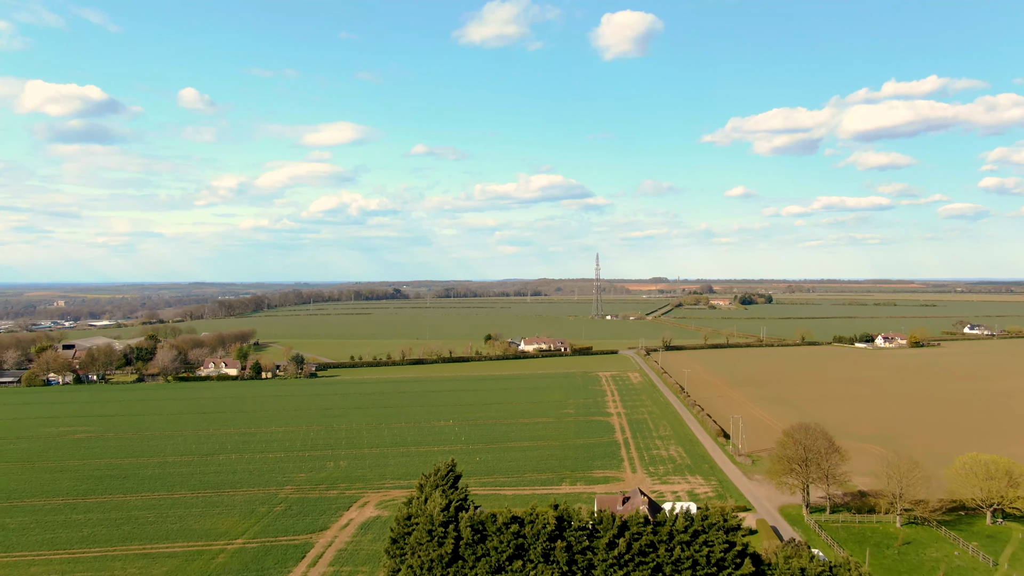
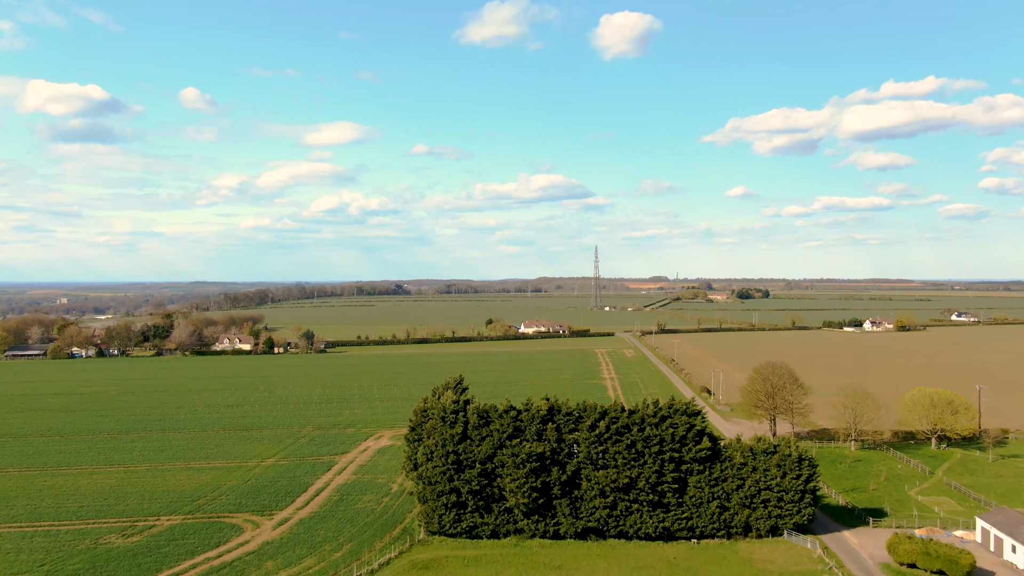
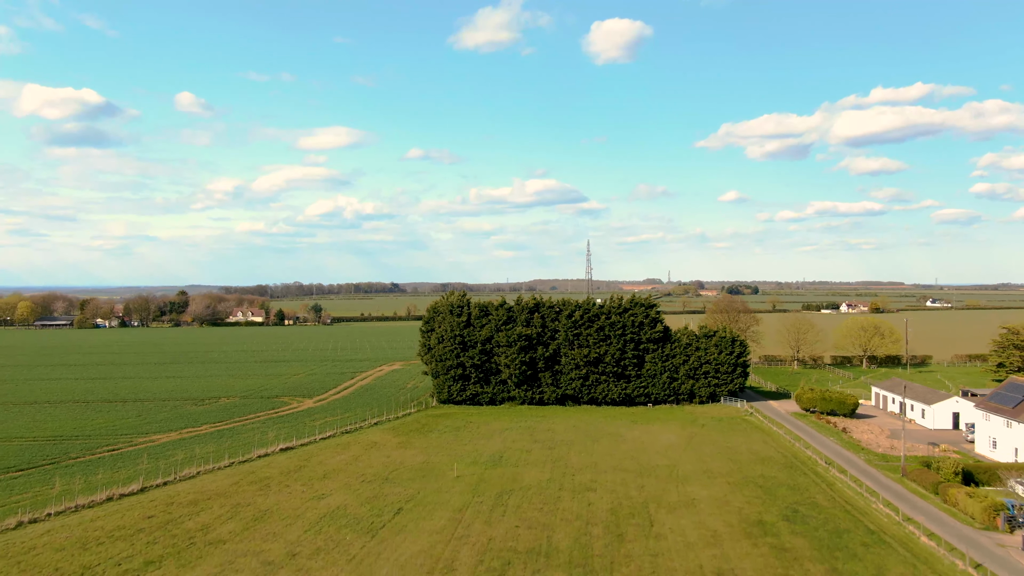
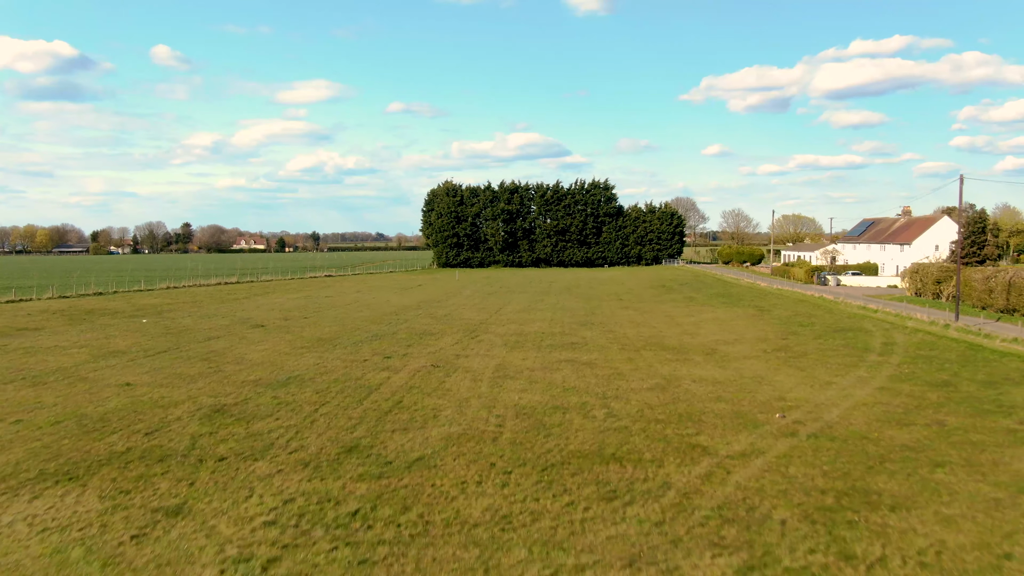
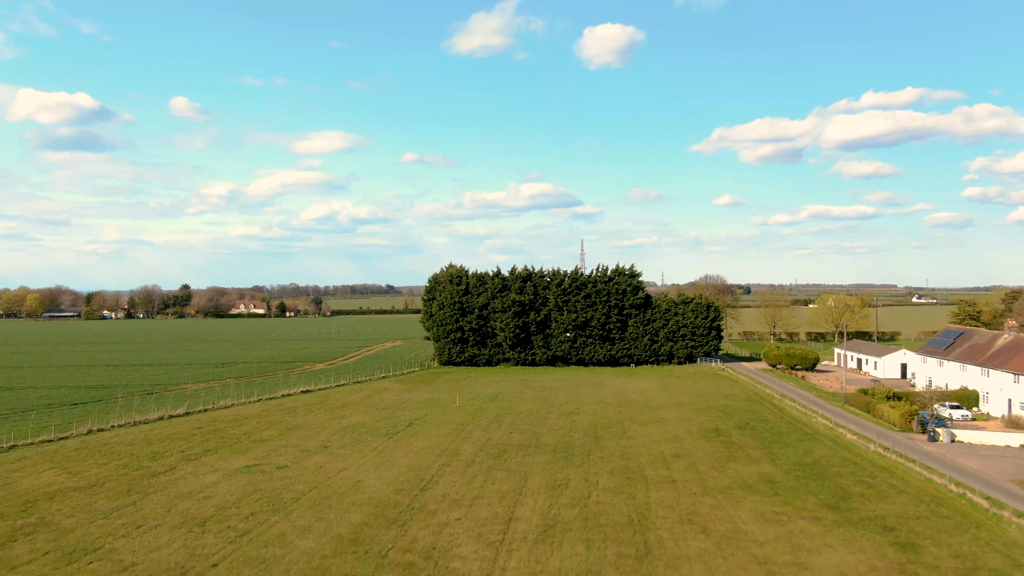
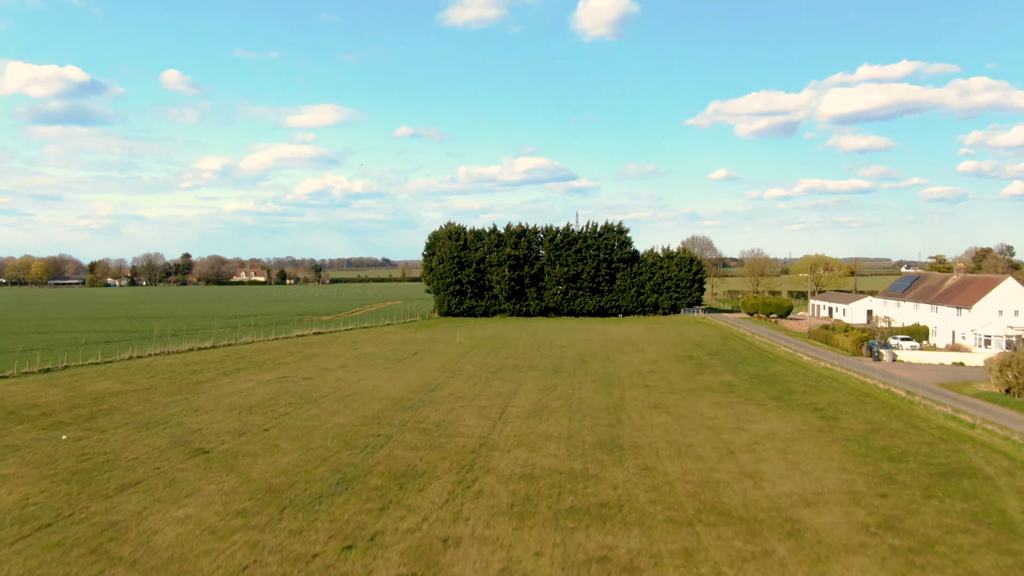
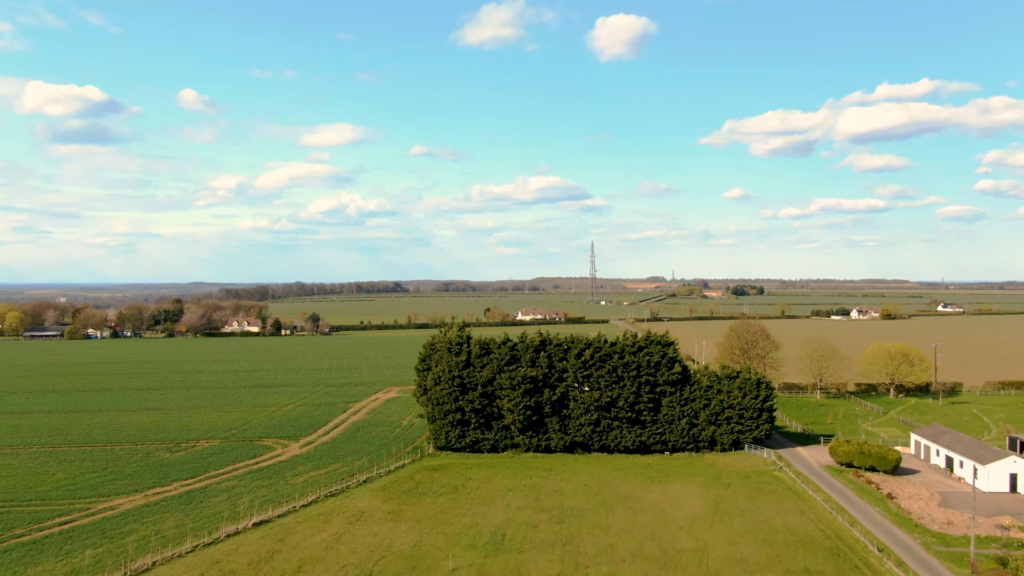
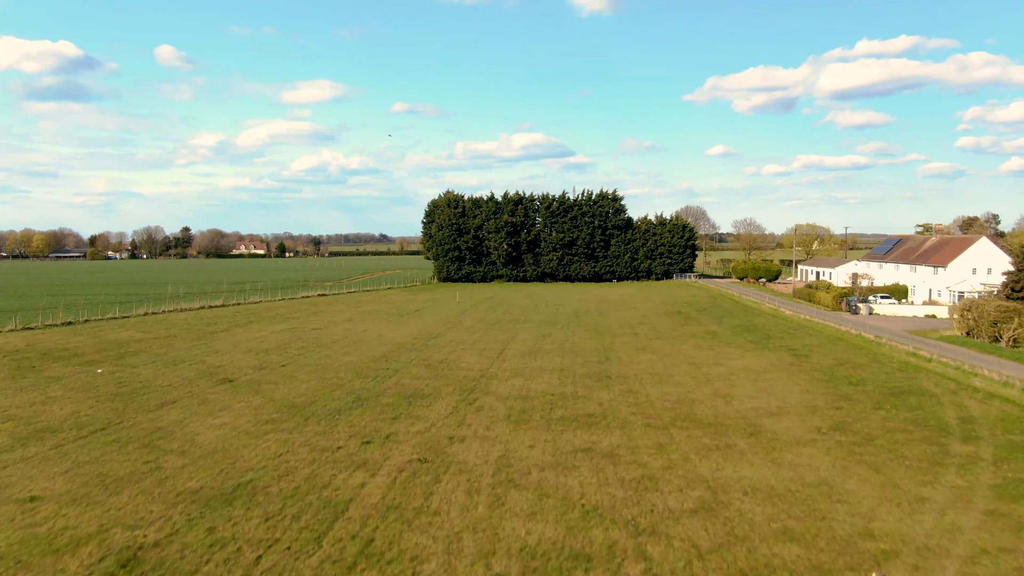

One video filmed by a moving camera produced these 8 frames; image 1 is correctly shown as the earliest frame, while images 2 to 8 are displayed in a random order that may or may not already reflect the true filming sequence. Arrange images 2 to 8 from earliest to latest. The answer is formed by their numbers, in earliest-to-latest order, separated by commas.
2, 7, 3, 5, 6, 8, 4
